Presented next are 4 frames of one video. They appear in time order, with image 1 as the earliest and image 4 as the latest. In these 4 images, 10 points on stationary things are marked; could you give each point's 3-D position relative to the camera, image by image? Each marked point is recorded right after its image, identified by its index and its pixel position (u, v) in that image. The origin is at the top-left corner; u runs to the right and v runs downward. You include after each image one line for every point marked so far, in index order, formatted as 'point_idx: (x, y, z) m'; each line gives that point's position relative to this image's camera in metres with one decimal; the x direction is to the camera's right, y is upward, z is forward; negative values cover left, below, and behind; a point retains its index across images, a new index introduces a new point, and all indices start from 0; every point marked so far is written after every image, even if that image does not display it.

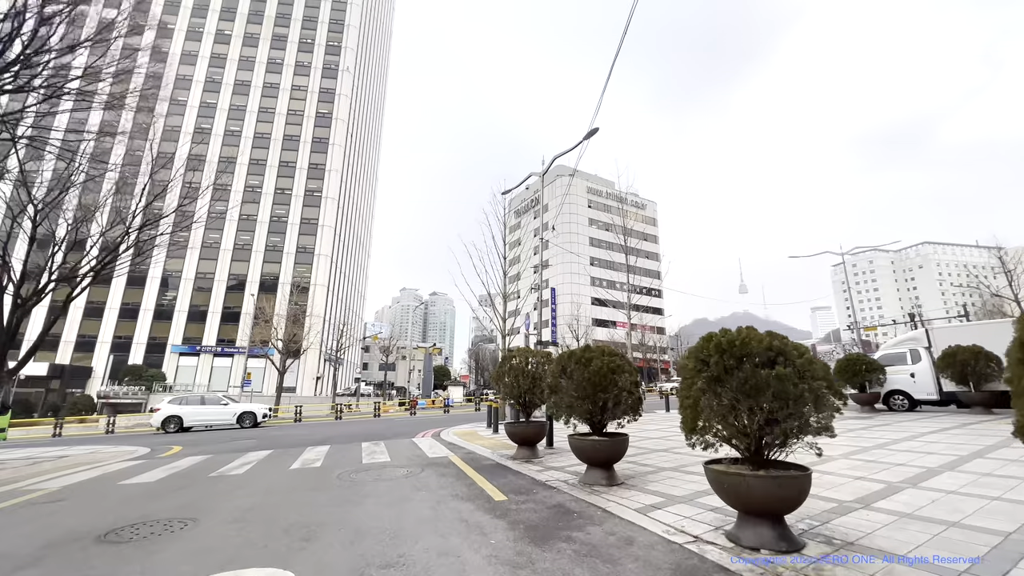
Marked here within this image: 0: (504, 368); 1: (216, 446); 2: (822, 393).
0: (-0.1, -1.5, +8.5) m
1: (-8.1, -4.3, +12.3) m
2: (+2.5, -0.9, +3.7) m
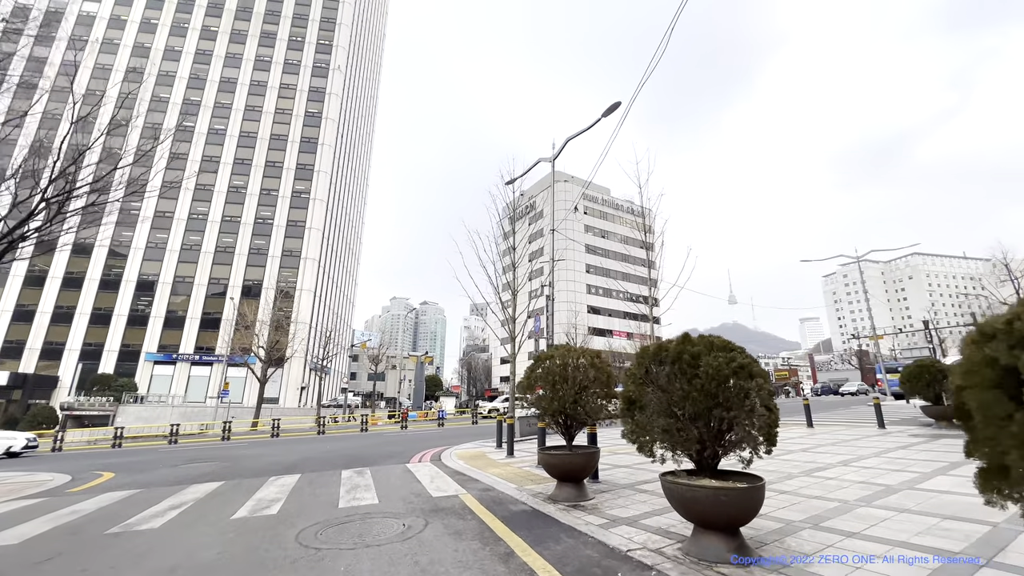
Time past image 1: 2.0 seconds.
0: (+0.4, -1.2, +6.2) m
1: (-7.7, -4.1, +9.8) m
2: (+3.1, -0.4, +1.5) m
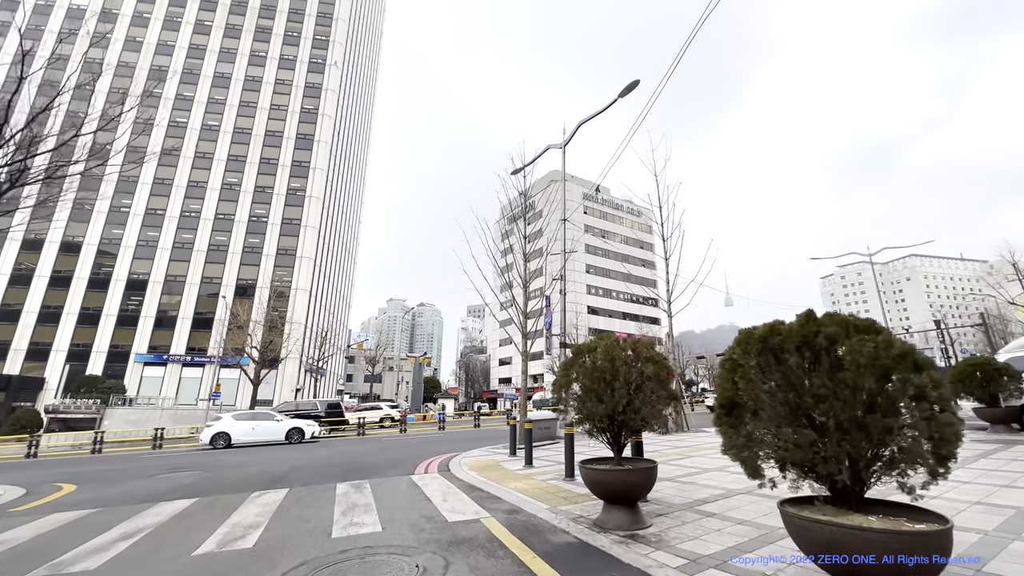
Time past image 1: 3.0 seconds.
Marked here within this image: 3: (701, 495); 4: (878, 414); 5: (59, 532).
0: (+0.7, -0.9, +5.0) m
1: (-7.3, -3.8, +8.6) m
2: (+3.5, -0.1, +0.3) m
3: (+2.4, -2.7, +5.8) m
4: (+2.1, -0.7, +2.6) m
5: (-5.4, -2.9, +5.4) m
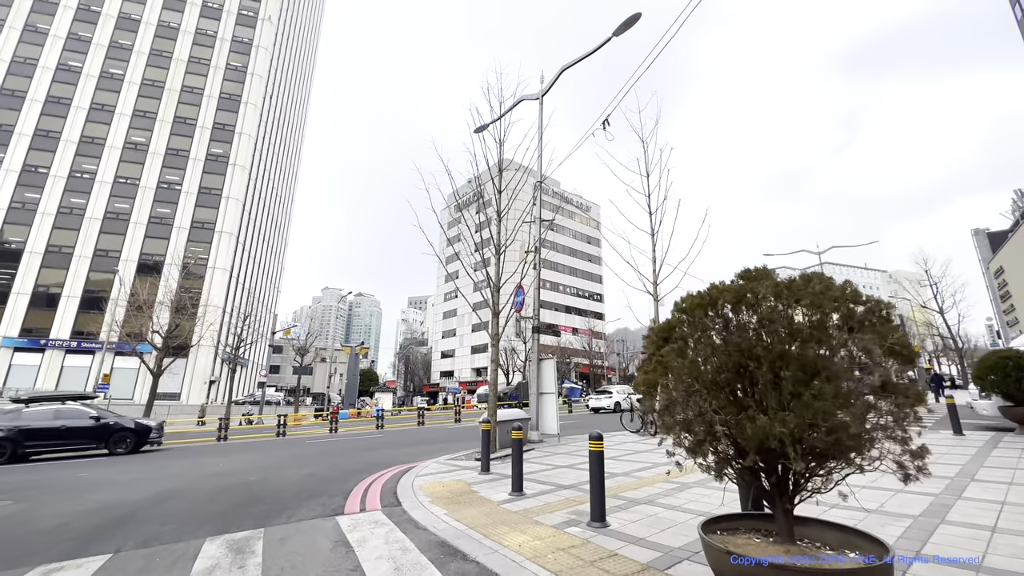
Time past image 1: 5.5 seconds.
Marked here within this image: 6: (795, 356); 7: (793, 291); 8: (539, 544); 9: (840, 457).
0: (+1.0, -0.3, +2.4) m
1: (-7.5, -2.8, +4.9) m
2: (+4.4, +0.3, -1.9) m
3: (+2.5, -2.1, +3.4) m
4: (+2.7, -0.2, +0.2) m
5: (-5.2, -2.1, +2.0) m
6: (+1.4, -0.3, +2.2) m
7: (+1.5, 0.0, +2.4) m
8: (+0.2, -2.3, +3.9) m
9: (+1.6, -0.8, +2.2) m
